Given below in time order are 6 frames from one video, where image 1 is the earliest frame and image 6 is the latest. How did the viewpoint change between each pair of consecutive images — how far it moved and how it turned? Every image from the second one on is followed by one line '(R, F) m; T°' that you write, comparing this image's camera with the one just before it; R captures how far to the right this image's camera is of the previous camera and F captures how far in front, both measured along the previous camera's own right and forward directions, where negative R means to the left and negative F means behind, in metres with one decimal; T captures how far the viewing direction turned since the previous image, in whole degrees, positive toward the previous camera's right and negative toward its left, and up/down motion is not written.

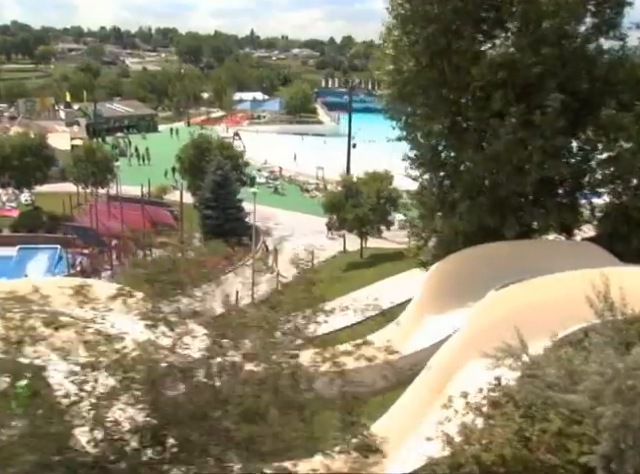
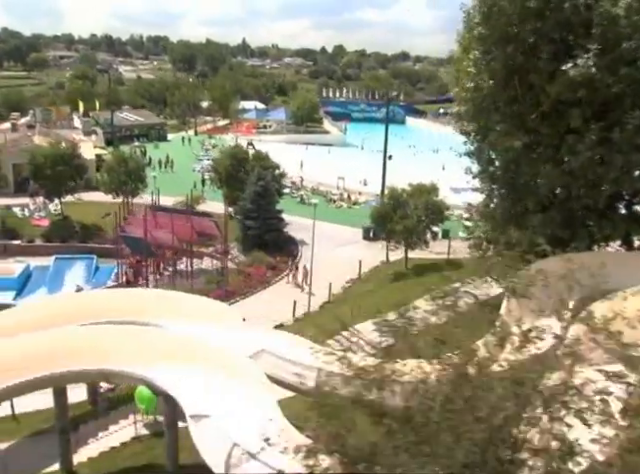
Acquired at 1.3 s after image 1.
(-2.7, -0.4) m; +1°
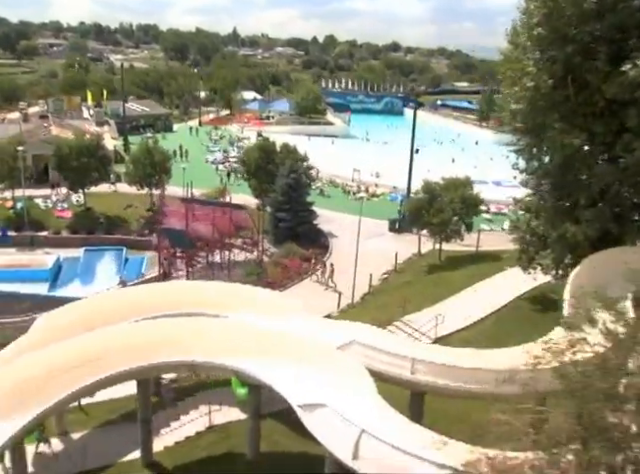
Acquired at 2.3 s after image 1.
(-2.2, -0.3) m; +1°
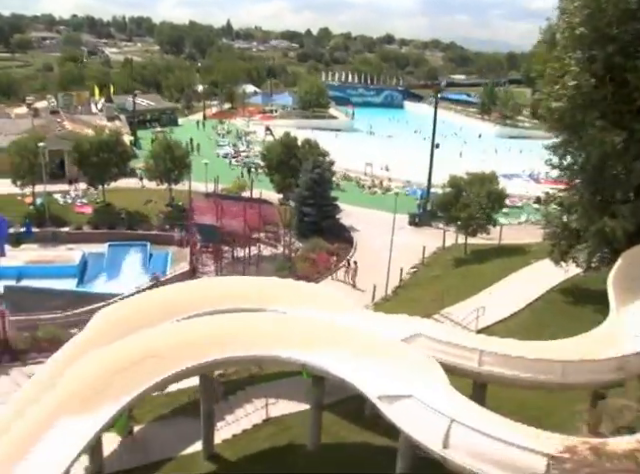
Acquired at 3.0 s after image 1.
(-1.7, -0.3) m; +1°
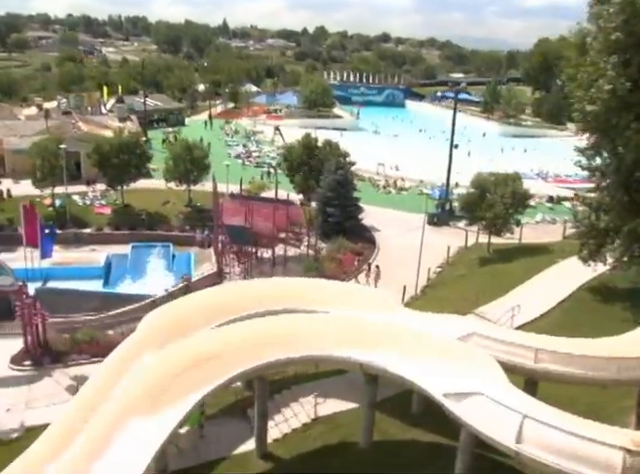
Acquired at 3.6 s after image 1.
(-1.5, -0.3) m; 0°
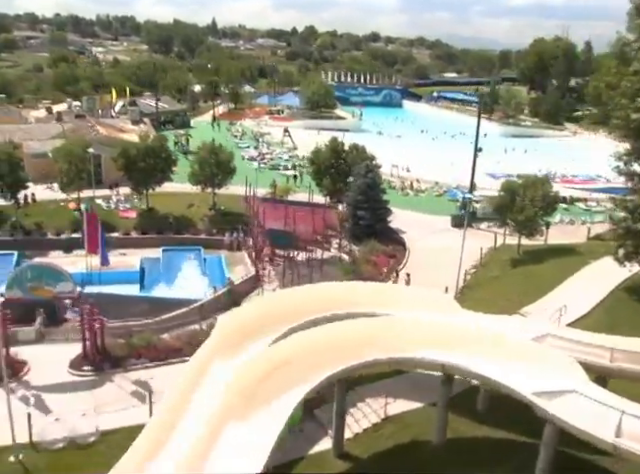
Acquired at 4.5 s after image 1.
(-2.3, -0.5) m; +1°
